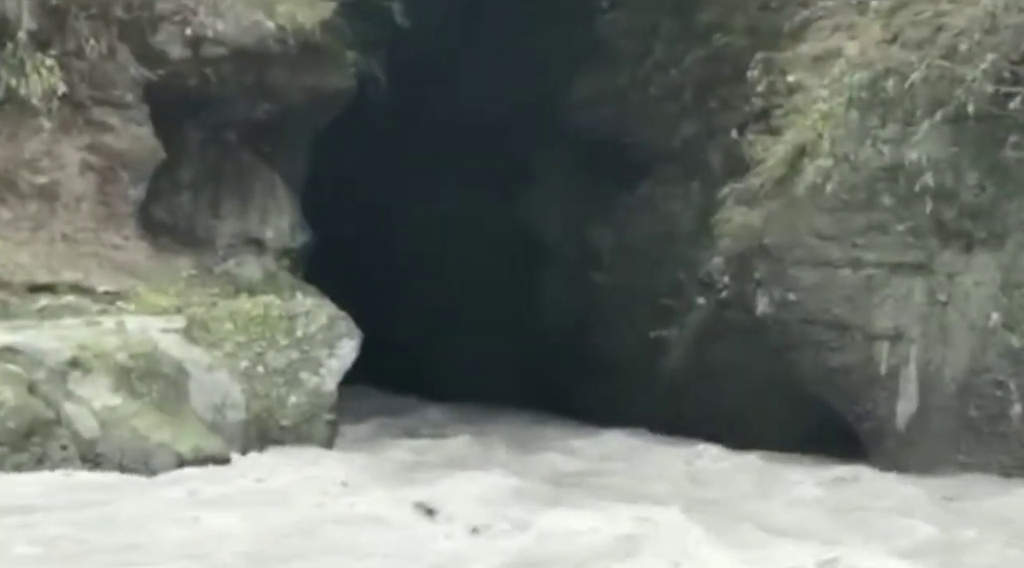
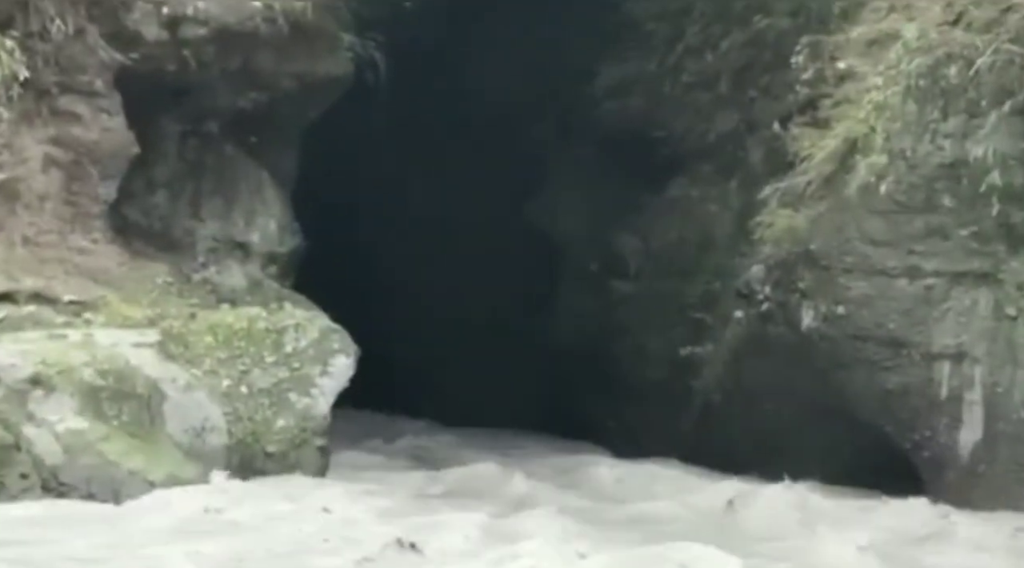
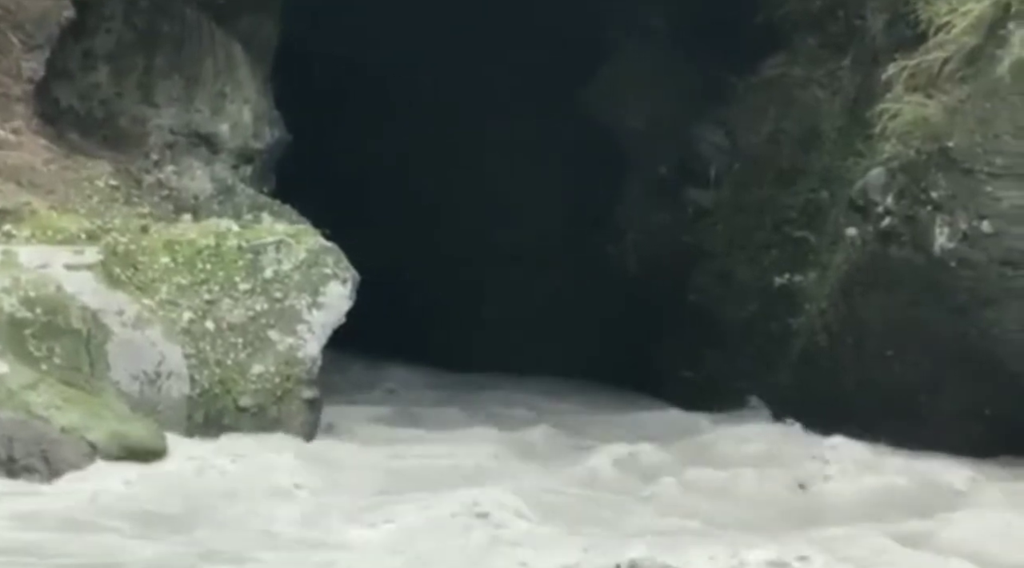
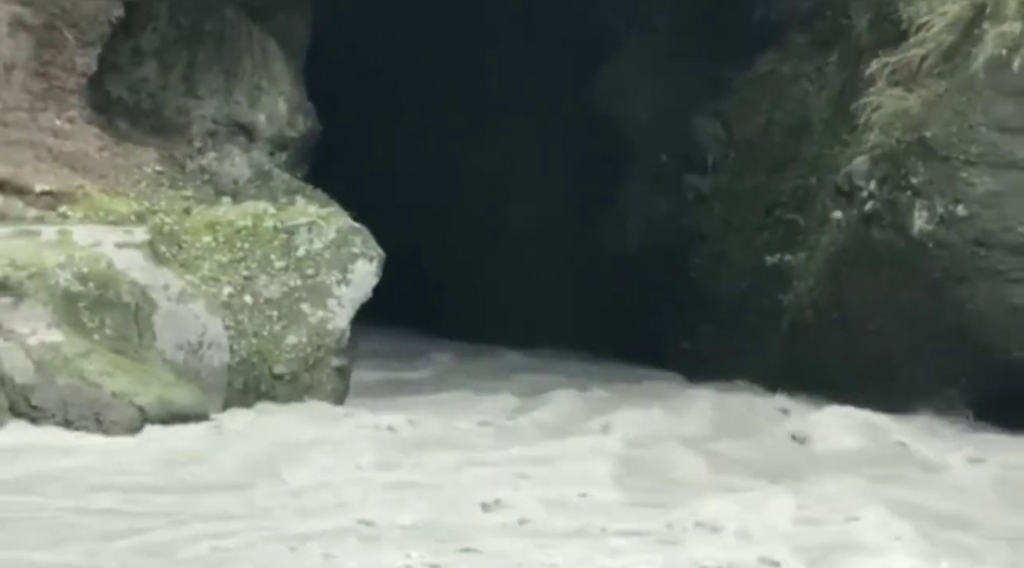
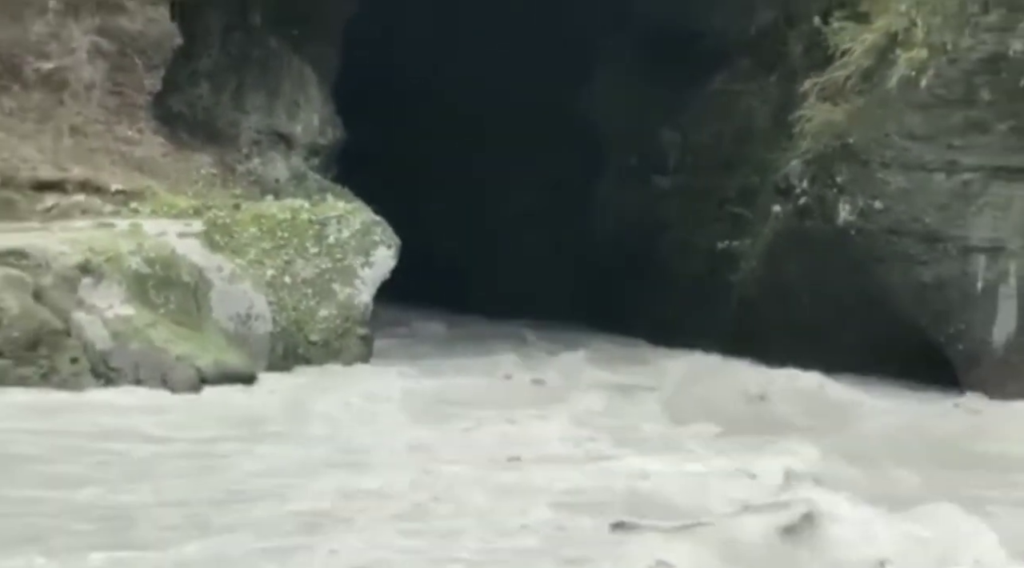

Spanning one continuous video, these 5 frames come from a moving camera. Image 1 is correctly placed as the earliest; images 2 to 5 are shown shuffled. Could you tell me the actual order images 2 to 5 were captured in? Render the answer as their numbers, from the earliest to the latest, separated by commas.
2, 3, 4, 5
